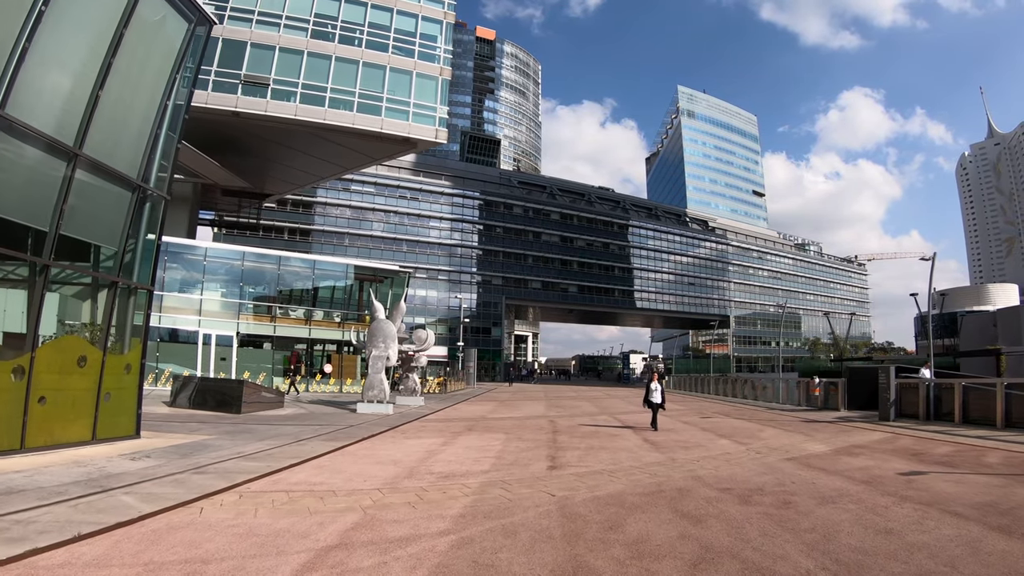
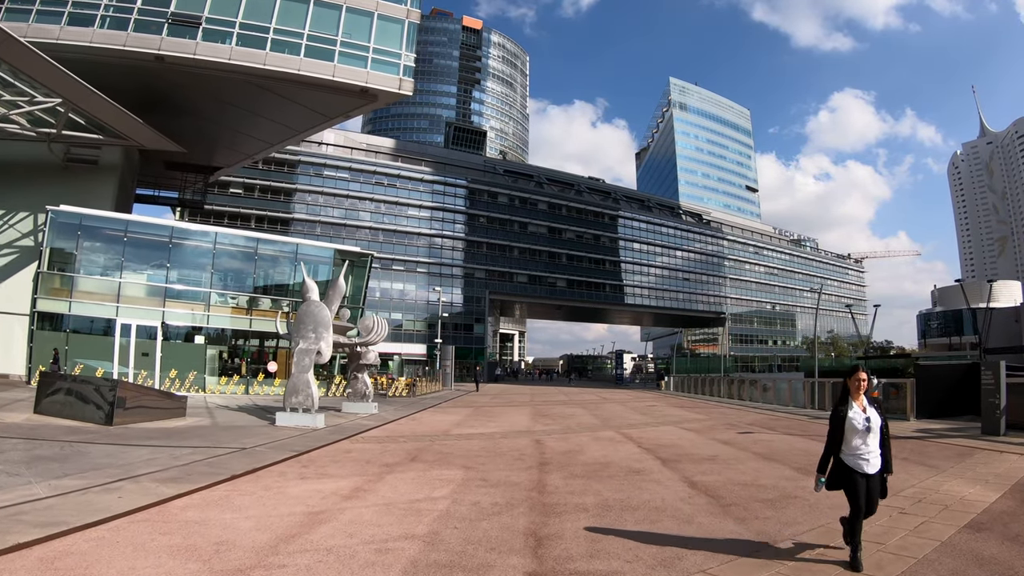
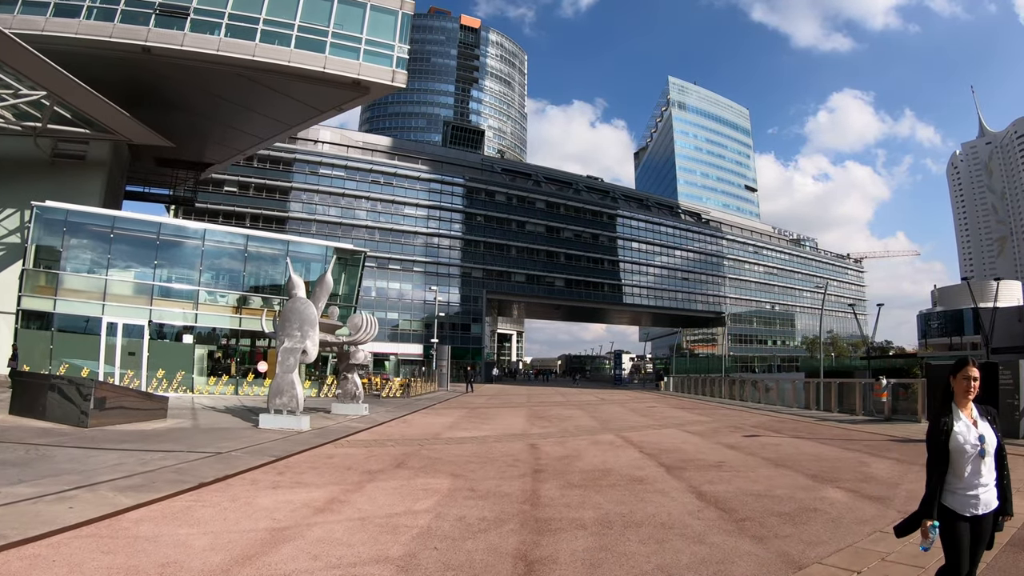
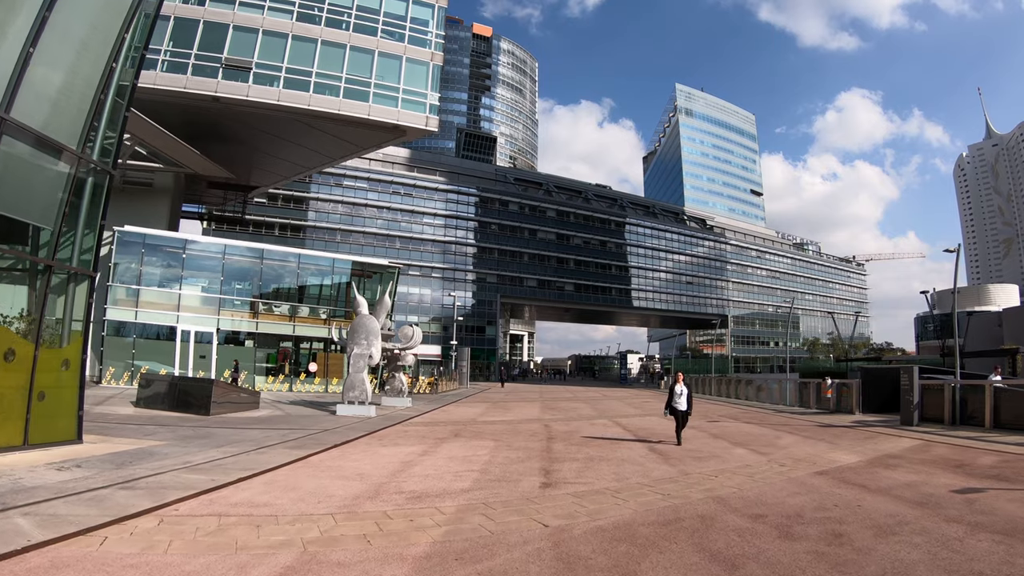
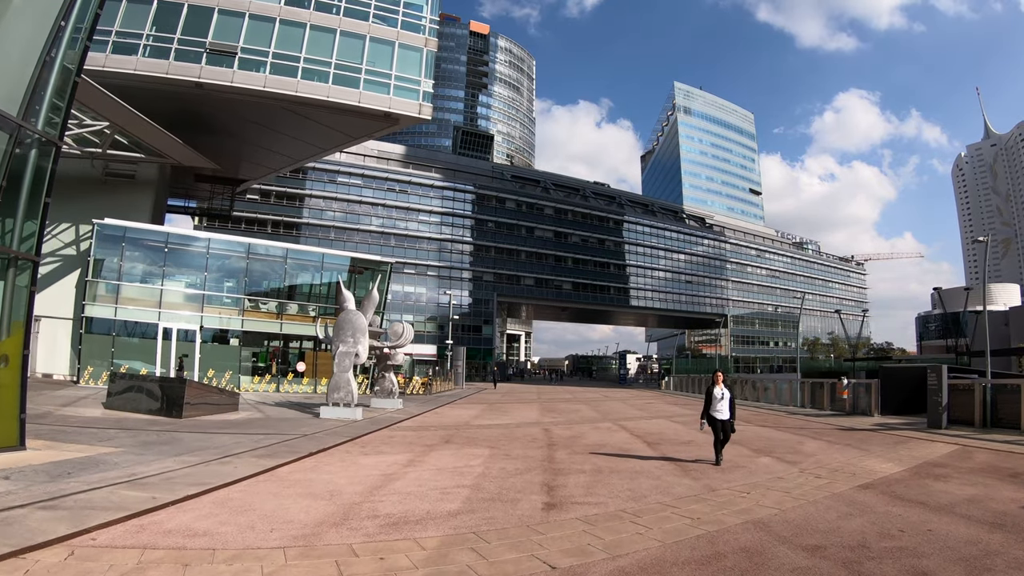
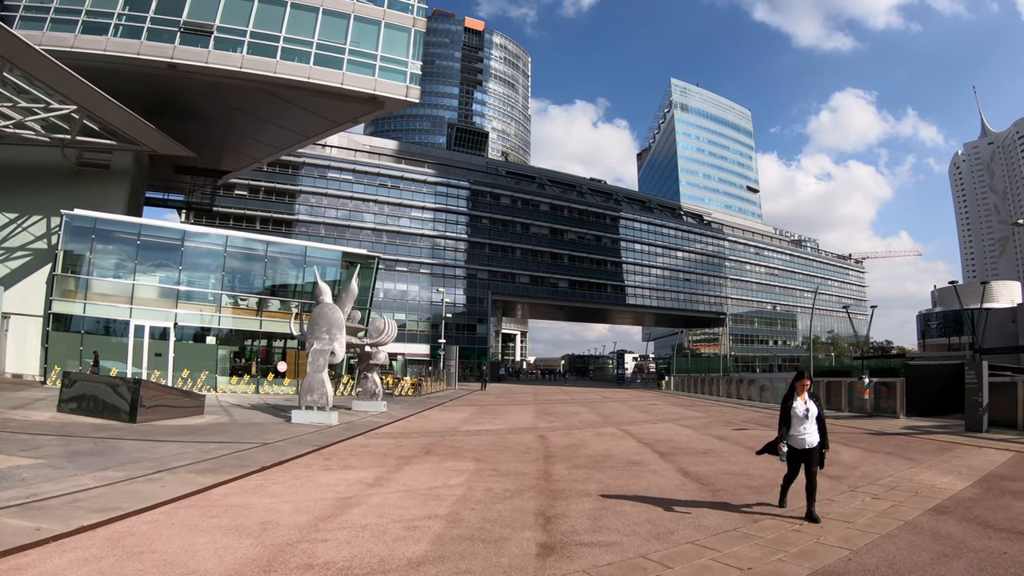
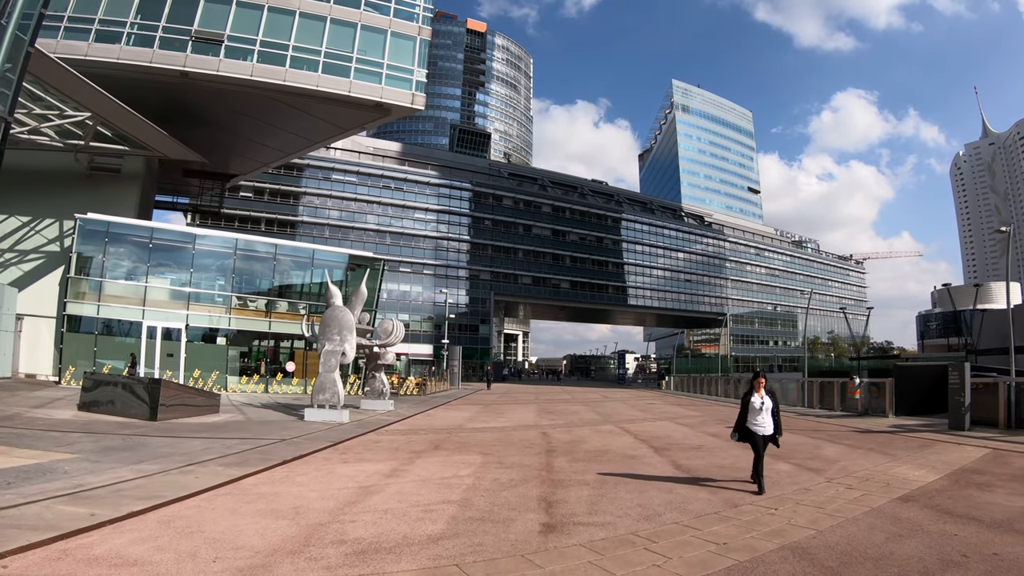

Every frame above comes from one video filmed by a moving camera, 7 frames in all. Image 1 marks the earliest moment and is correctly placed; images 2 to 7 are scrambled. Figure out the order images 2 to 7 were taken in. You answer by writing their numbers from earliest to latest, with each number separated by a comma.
4, 5, 7, 6, 2, 3
